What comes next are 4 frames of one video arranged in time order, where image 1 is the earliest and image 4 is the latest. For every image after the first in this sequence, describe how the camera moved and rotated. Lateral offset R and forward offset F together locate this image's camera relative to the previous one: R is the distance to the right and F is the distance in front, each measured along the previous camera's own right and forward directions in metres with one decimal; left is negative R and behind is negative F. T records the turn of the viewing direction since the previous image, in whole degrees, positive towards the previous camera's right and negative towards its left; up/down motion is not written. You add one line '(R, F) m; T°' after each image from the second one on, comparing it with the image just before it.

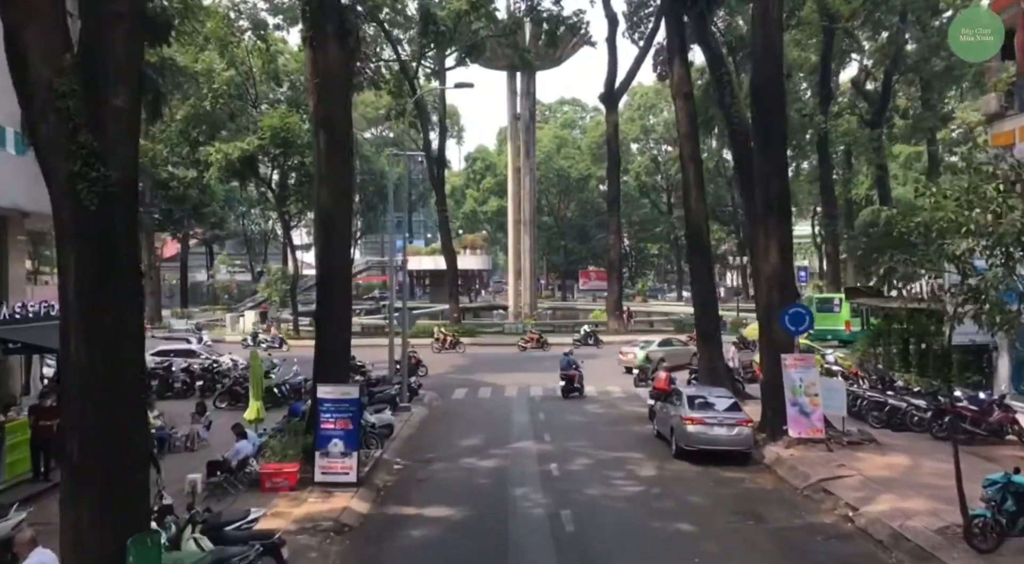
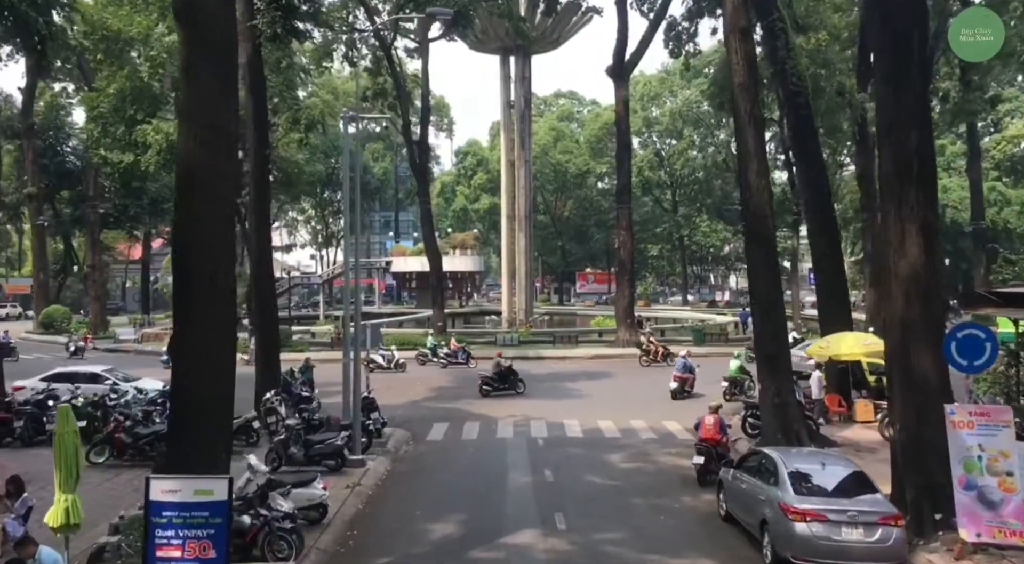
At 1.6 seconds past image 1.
(0.0, +5.7) m; 0°
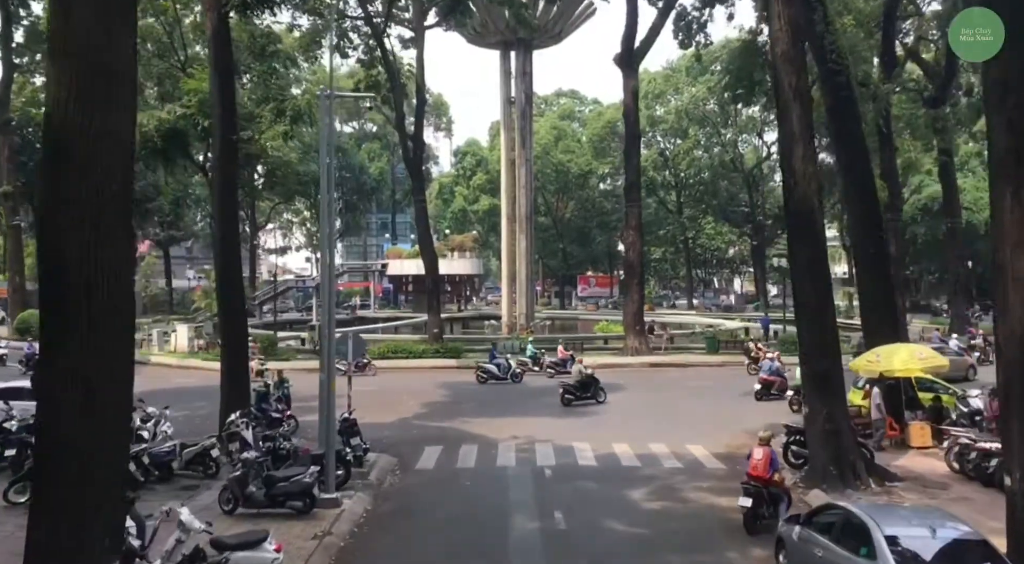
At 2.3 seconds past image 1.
(-0.1, +2.4) m; 0°
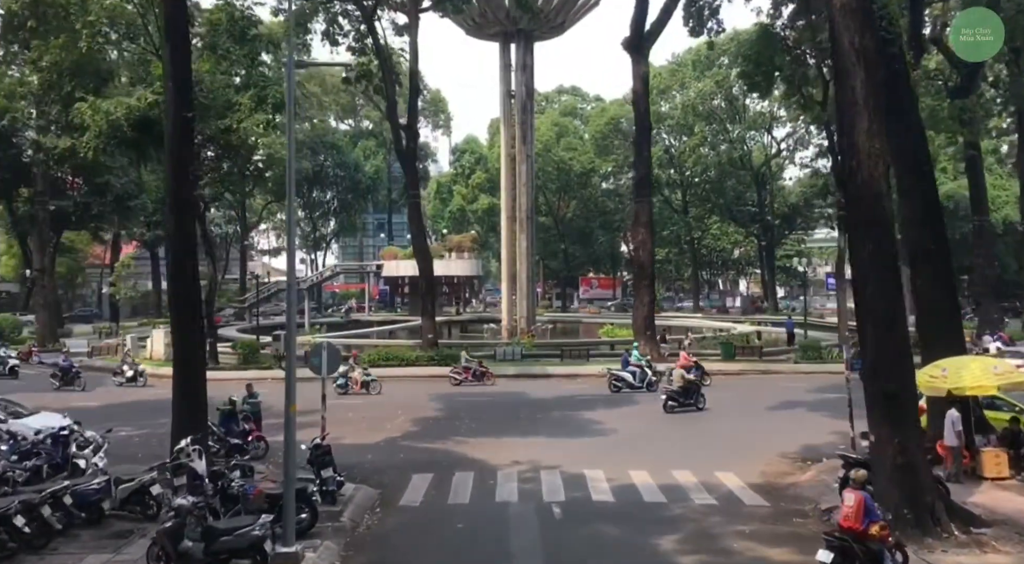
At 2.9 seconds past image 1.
(0.0, +2.4) m; 0°
